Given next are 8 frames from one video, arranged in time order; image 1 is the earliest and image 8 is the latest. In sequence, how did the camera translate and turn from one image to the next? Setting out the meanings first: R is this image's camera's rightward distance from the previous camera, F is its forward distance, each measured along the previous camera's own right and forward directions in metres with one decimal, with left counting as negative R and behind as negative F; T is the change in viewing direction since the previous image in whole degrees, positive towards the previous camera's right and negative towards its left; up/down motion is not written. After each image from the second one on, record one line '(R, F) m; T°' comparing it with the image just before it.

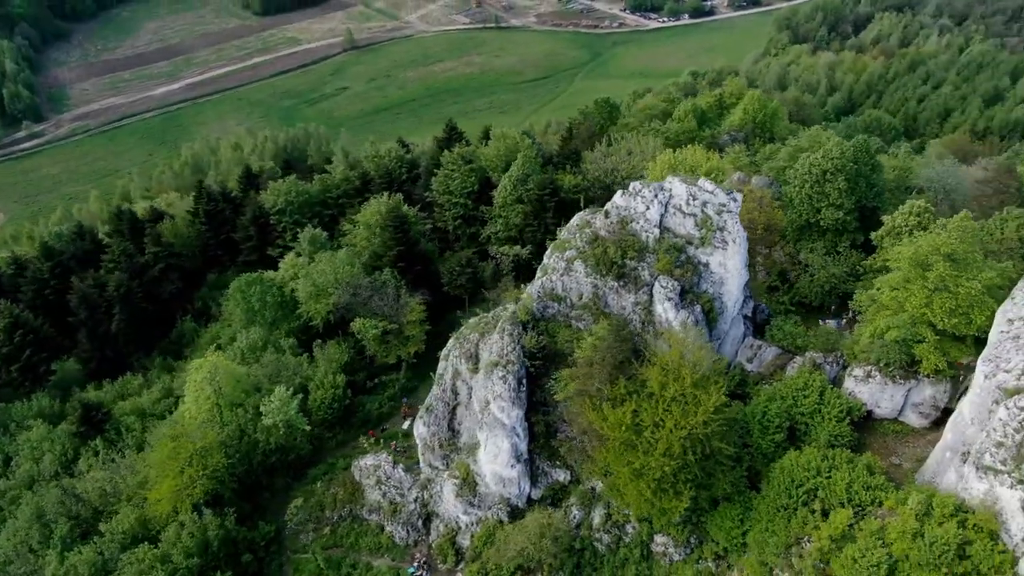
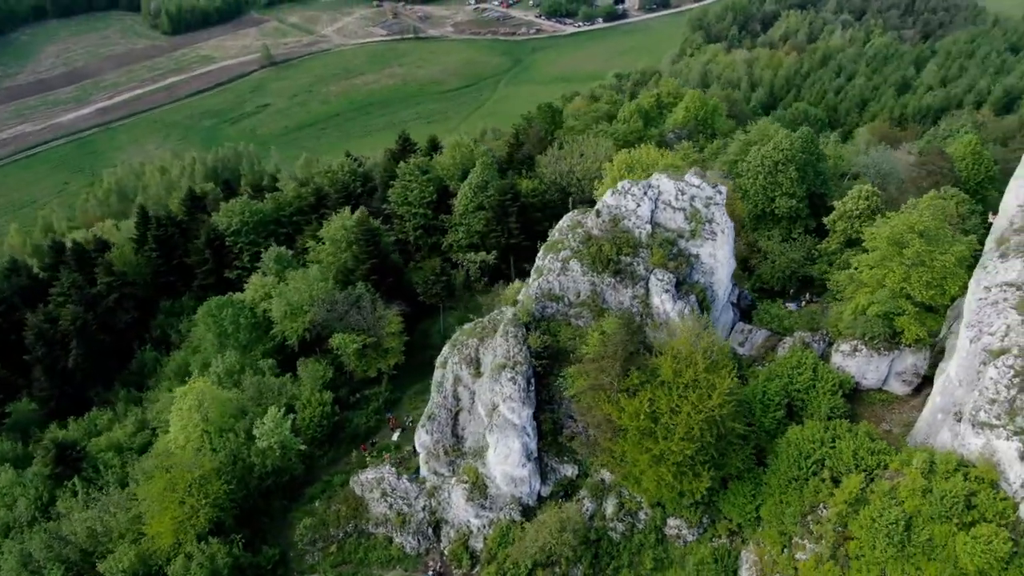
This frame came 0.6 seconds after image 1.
(-3.5, -0.6) m; +6°
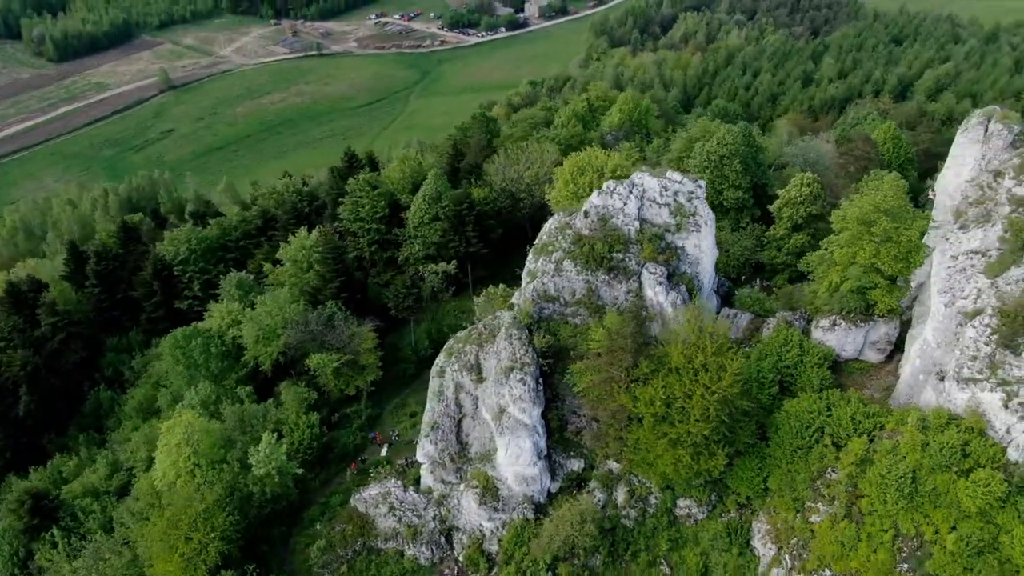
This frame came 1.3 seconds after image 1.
(-4.2, -0.7) m; +7°
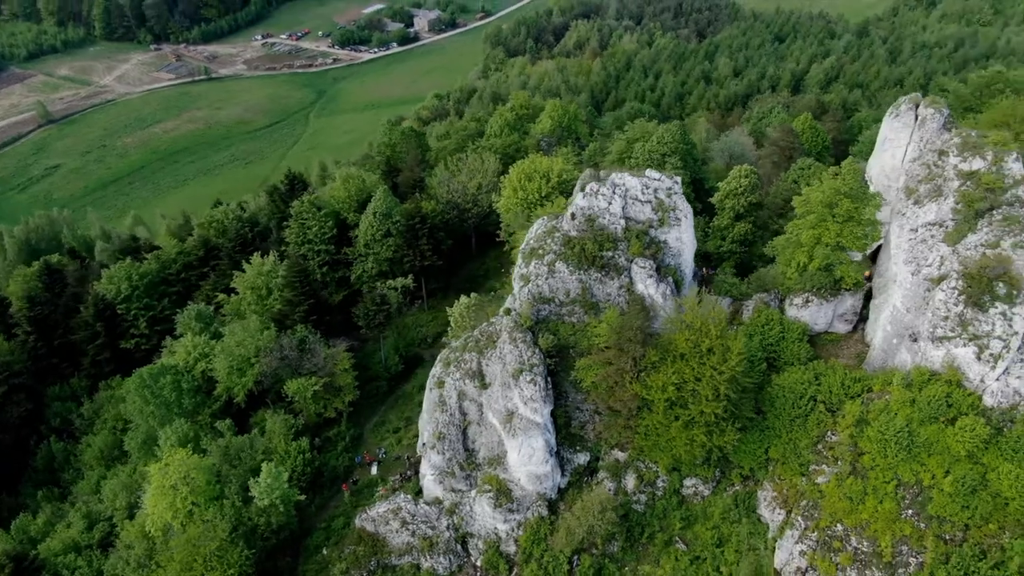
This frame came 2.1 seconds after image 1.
(-4.9, -0.7) m; +8°
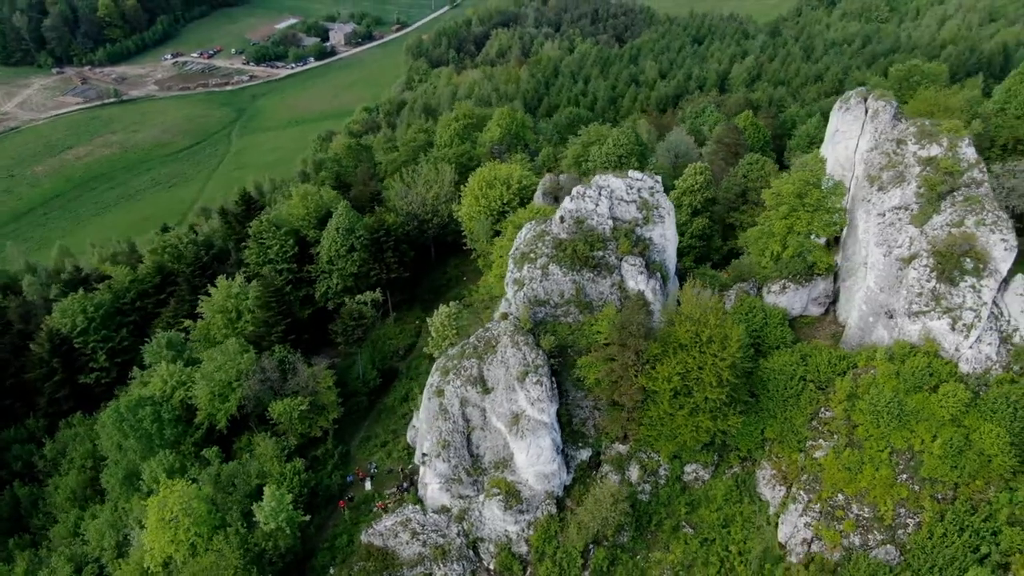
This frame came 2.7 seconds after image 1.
(-3.7, -0.6) m; +6°
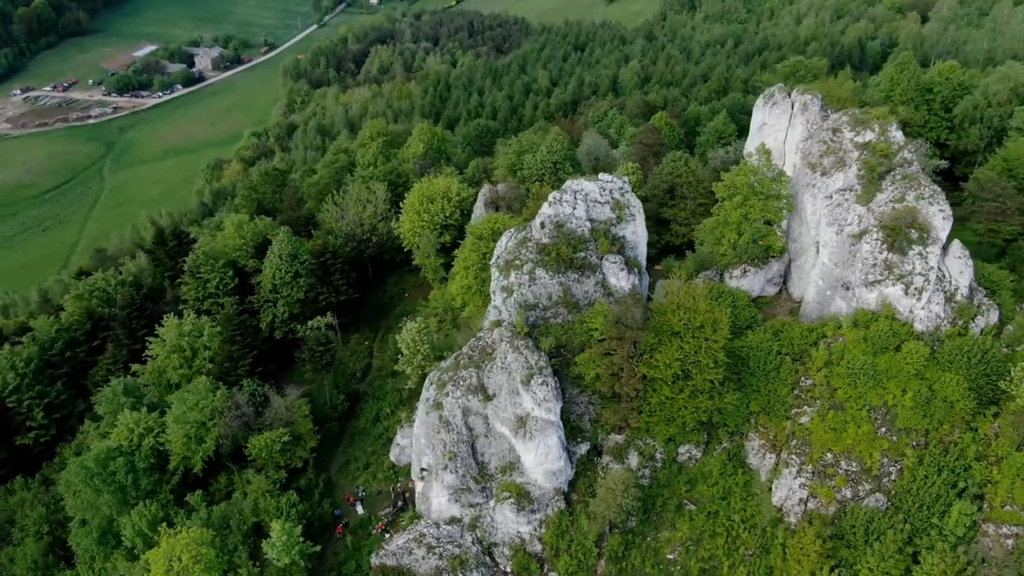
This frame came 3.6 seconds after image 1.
(-5.8, -0.7) m; +9°
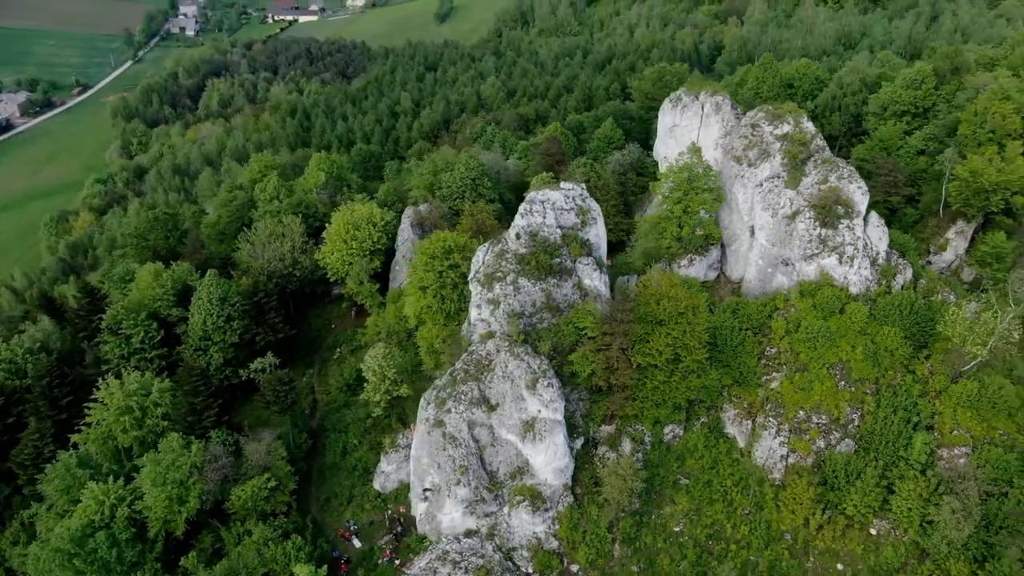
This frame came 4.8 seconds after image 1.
(-8.0, -0.8) m; +12°
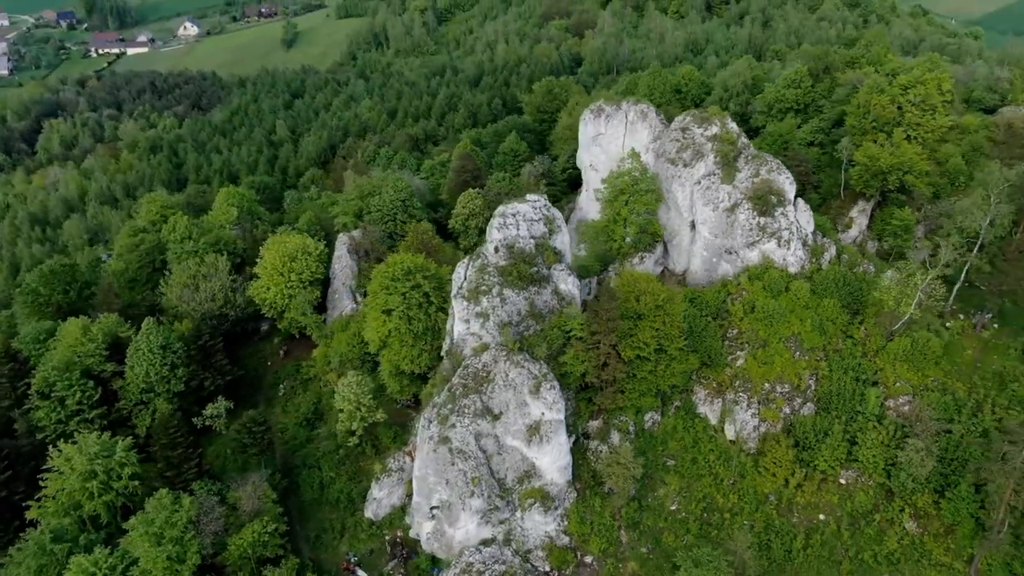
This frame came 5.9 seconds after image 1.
(-7.5, -0.8) m; +11°
